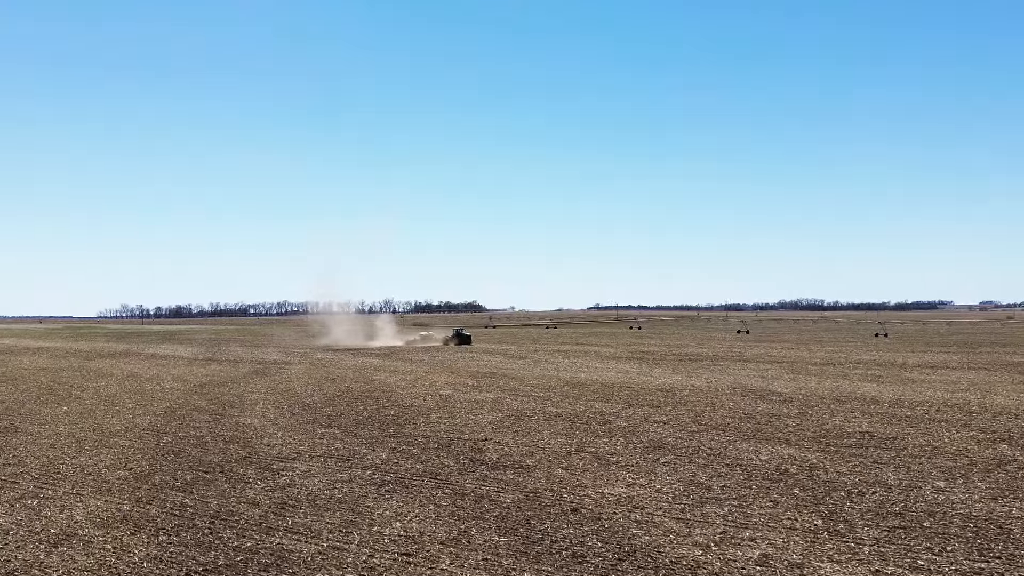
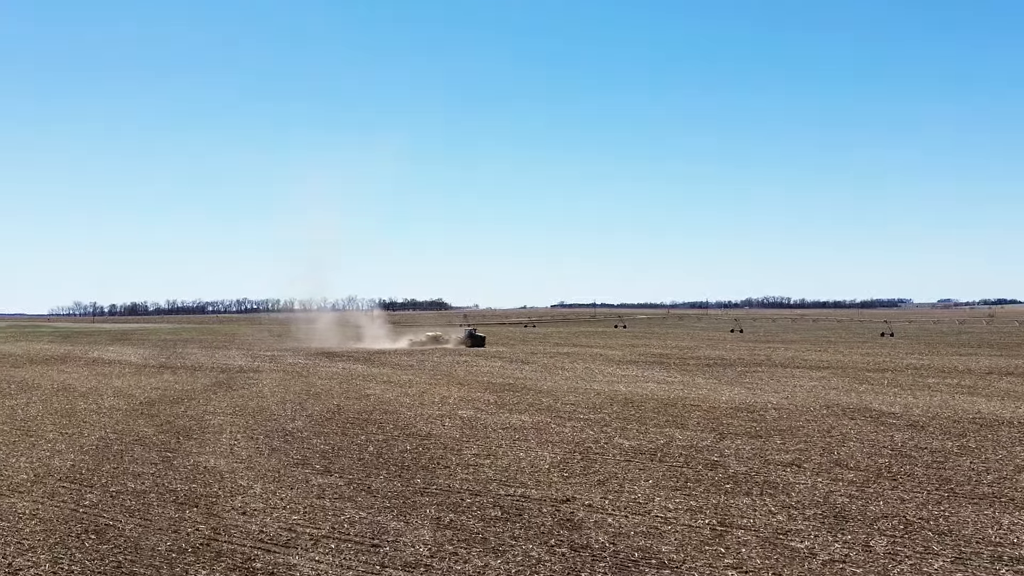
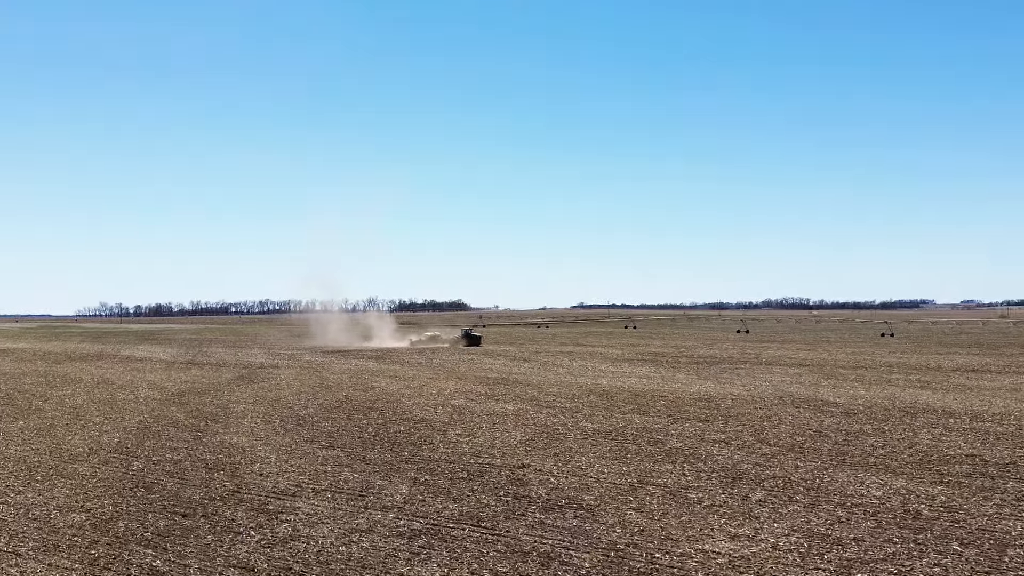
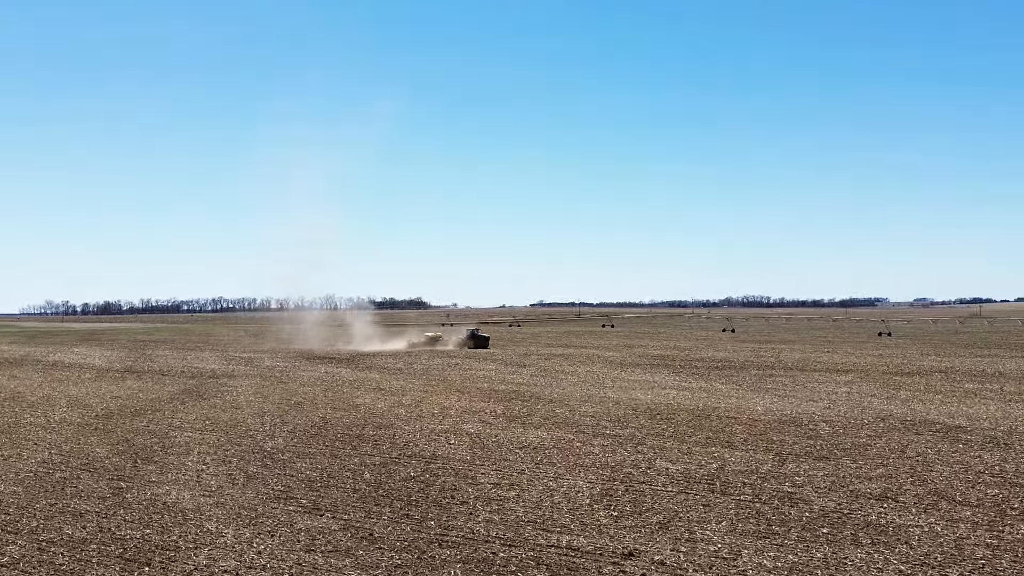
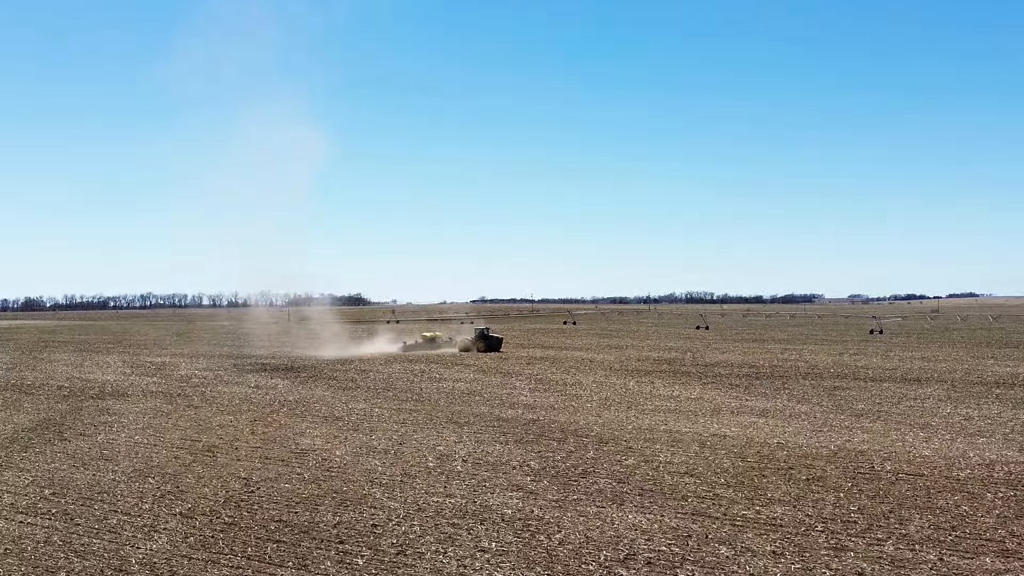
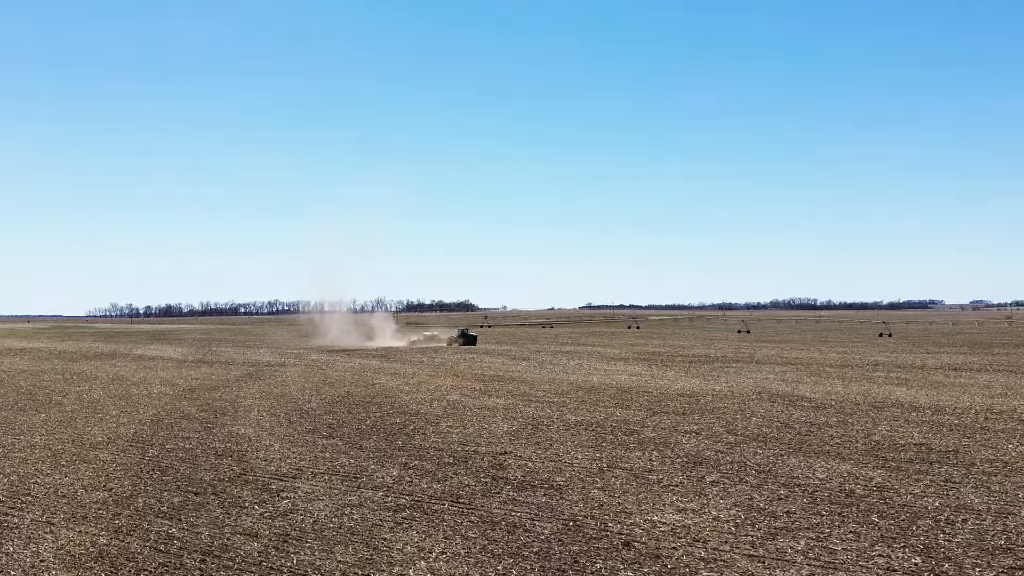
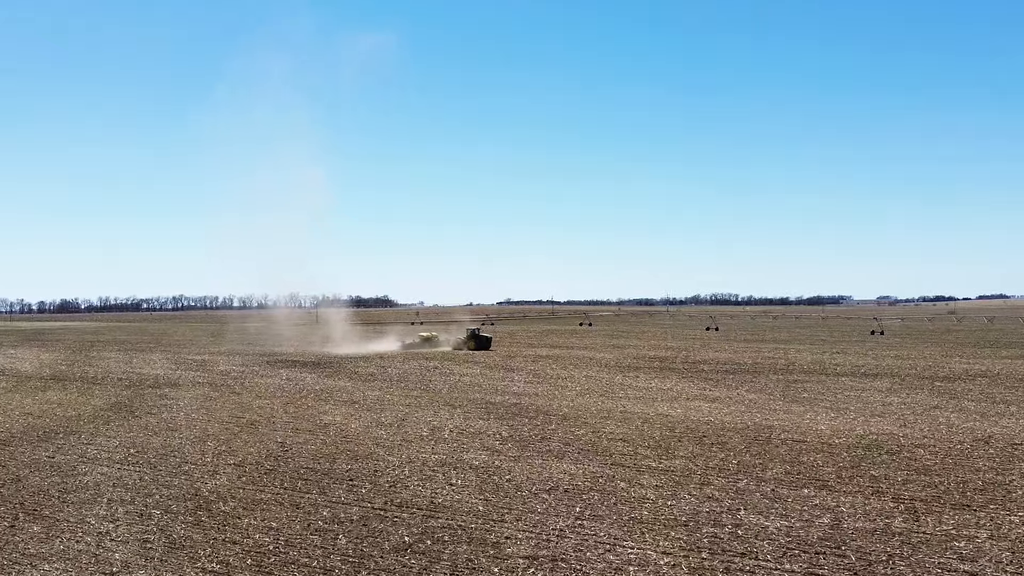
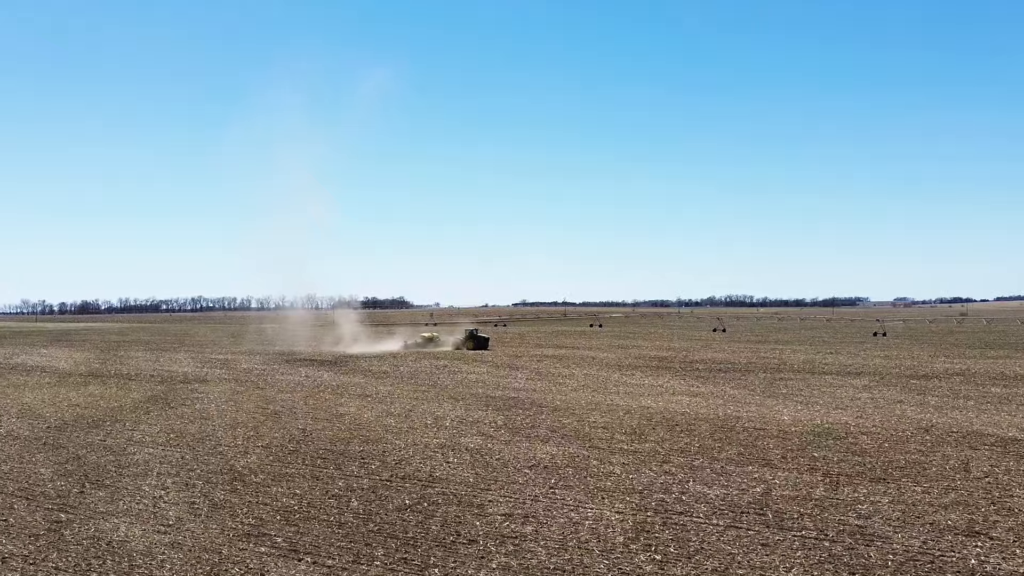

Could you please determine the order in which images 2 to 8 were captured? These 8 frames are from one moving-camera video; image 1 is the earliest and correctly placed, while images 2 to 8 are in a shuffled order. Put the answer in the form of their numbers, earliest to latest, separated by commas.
6, 3, 2, 4, 8, 7, 5
